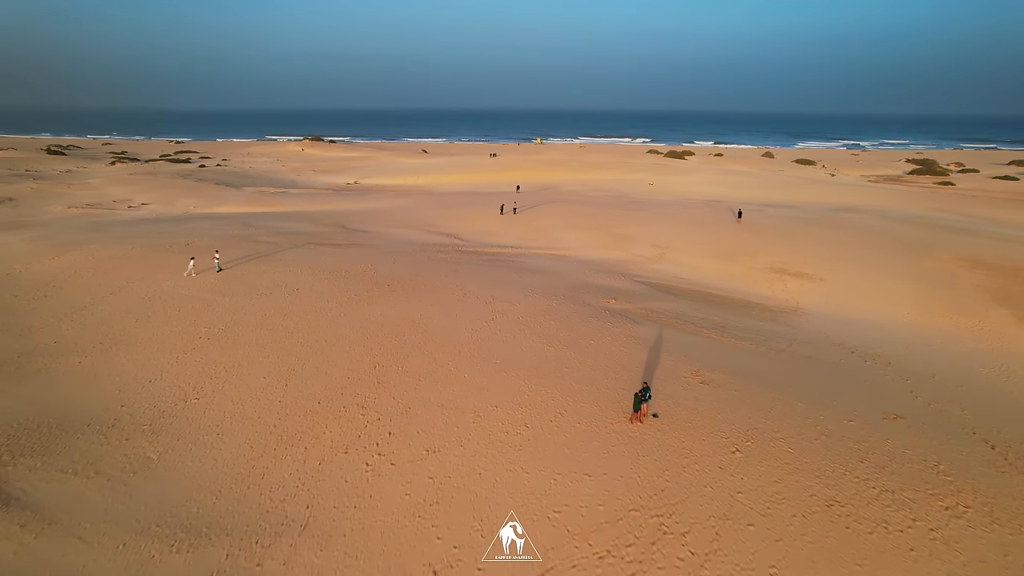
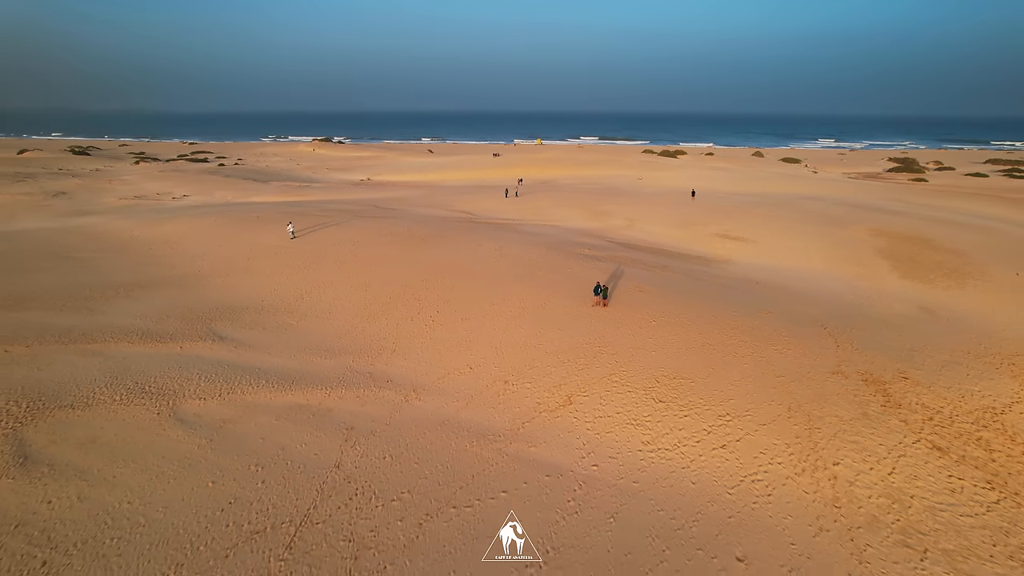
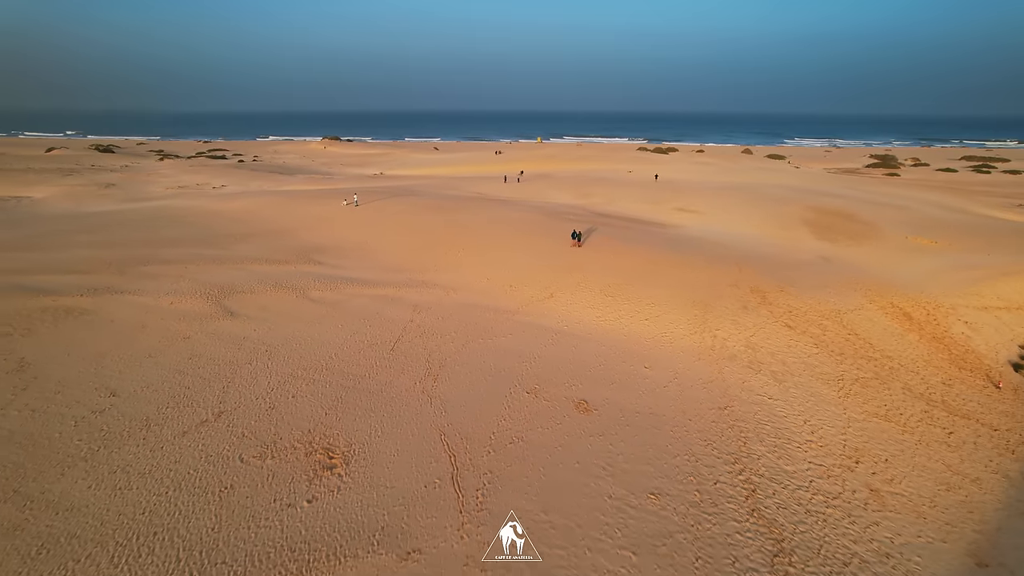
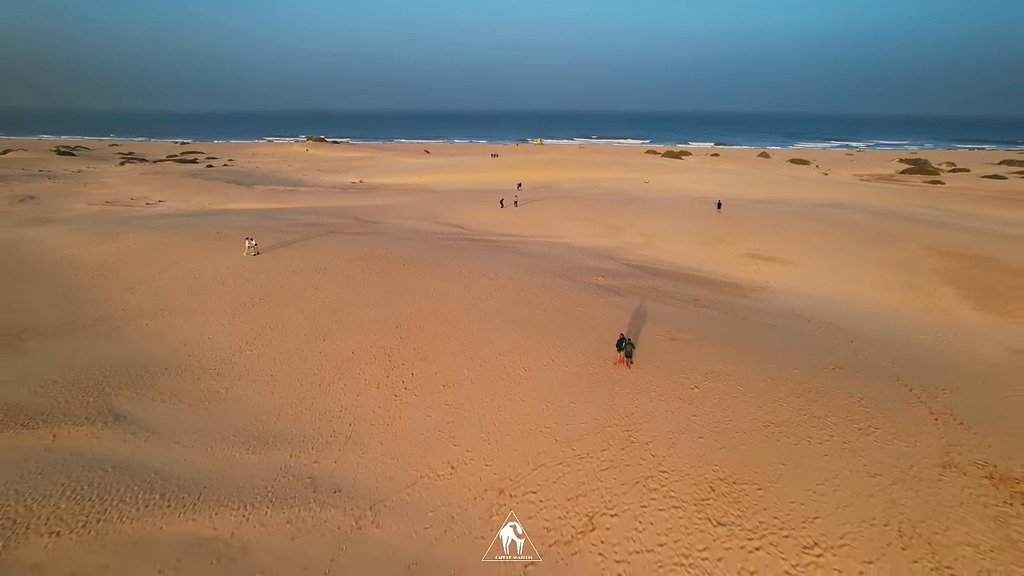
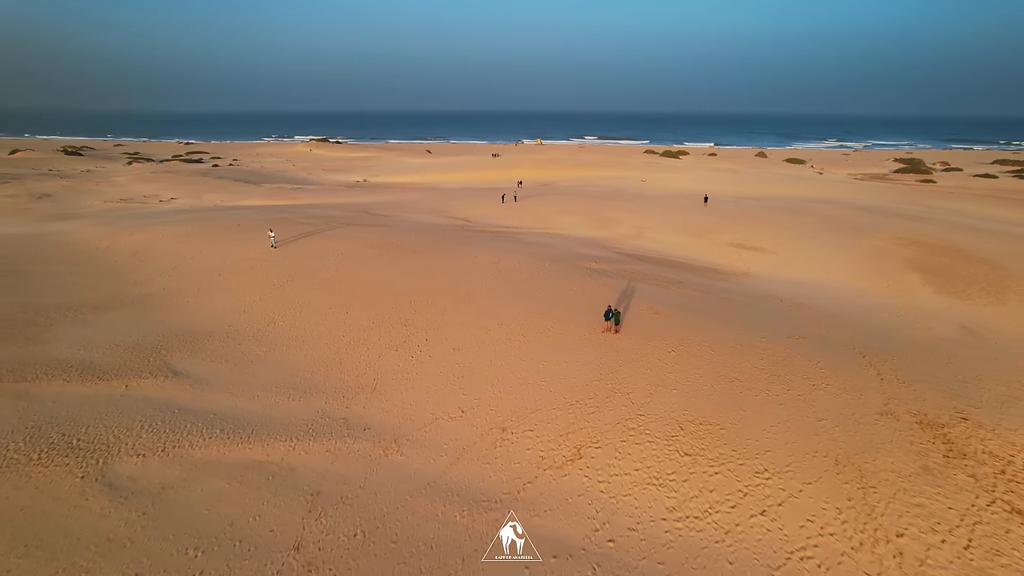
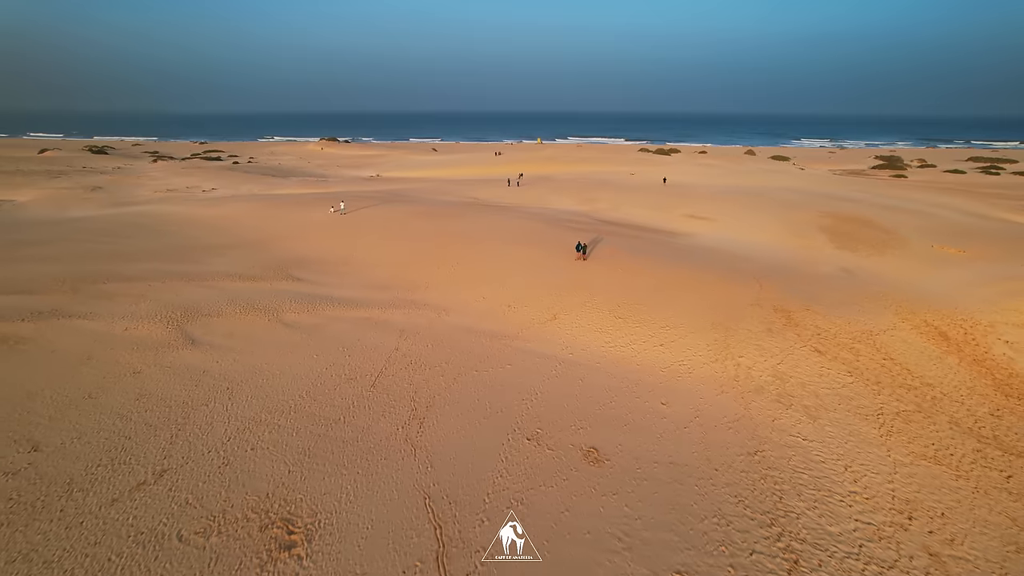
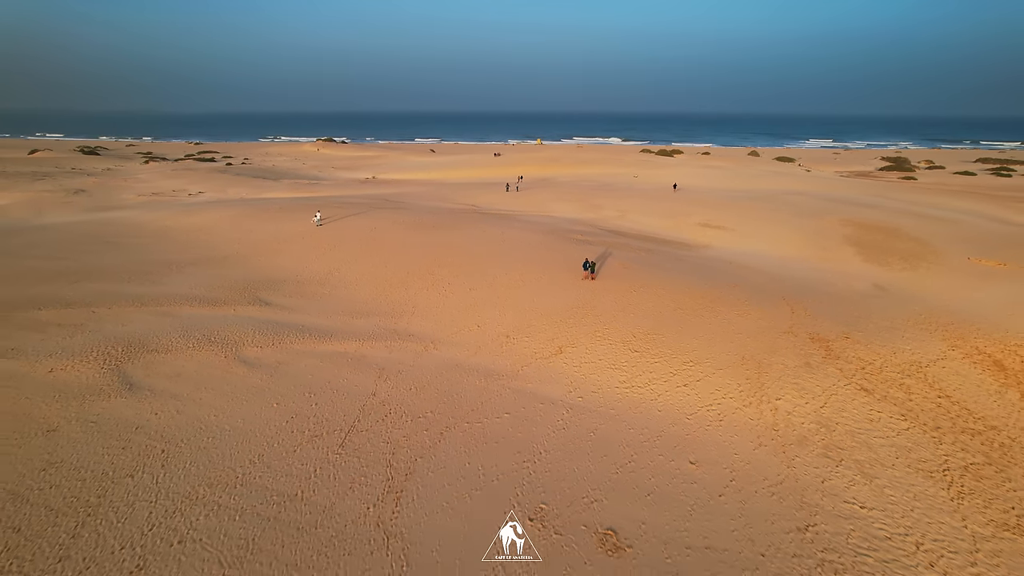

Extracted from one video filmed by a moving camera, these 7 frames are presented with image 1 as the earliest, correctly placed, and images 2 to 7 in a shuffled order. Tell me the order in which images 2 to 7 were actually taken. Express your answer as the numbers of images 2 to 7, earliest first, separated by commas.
4, 5, 2, 7, 6, 3
